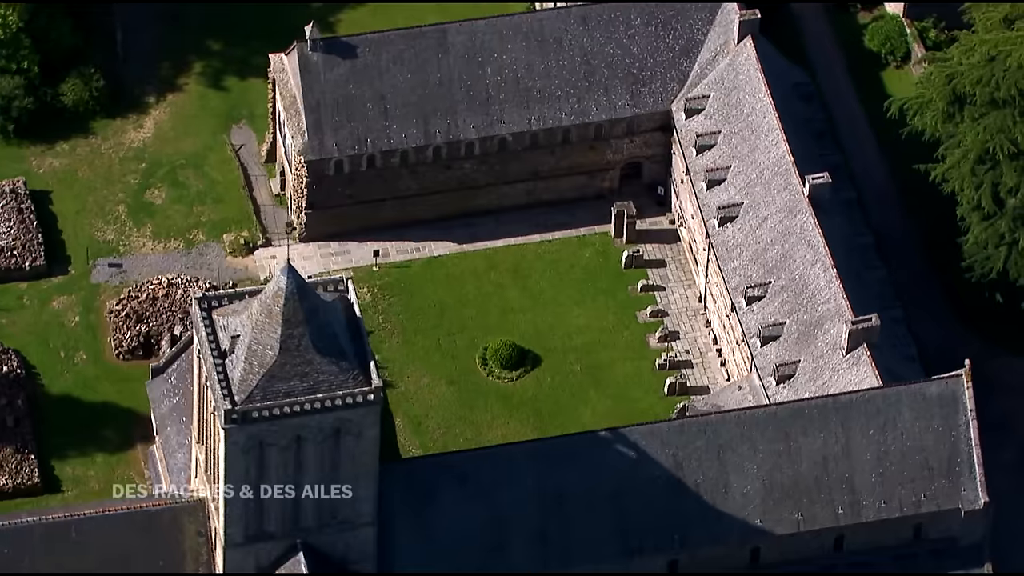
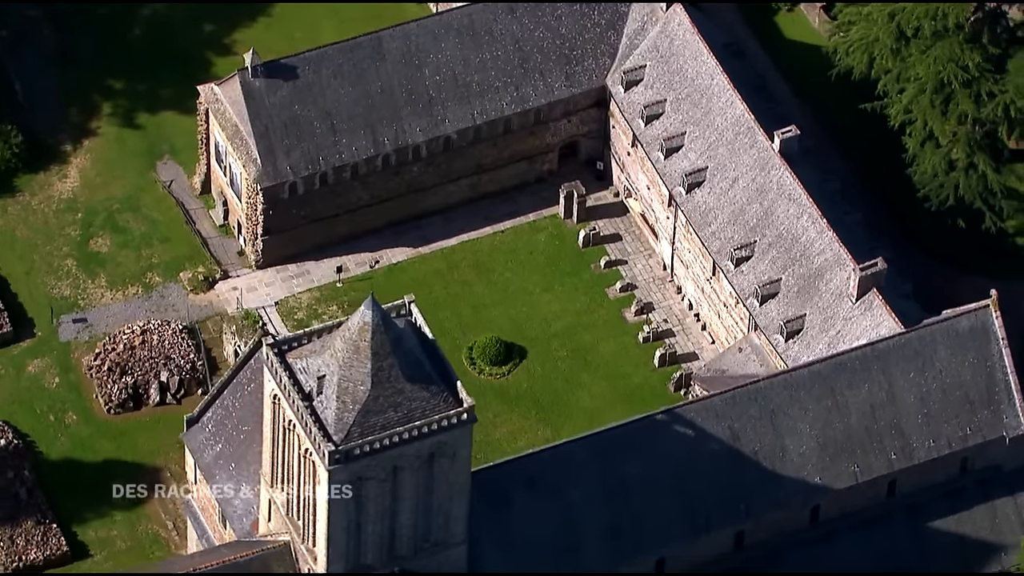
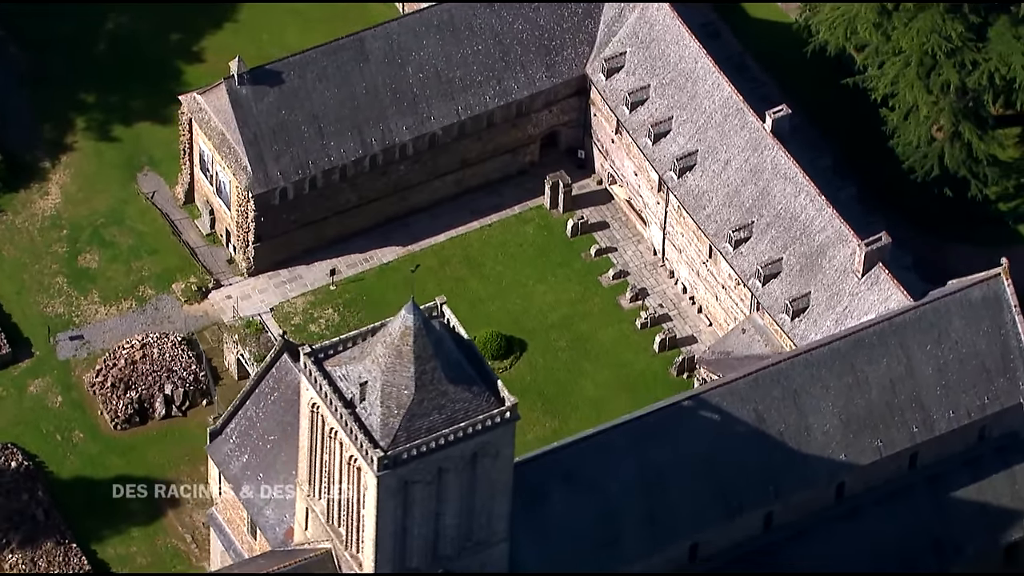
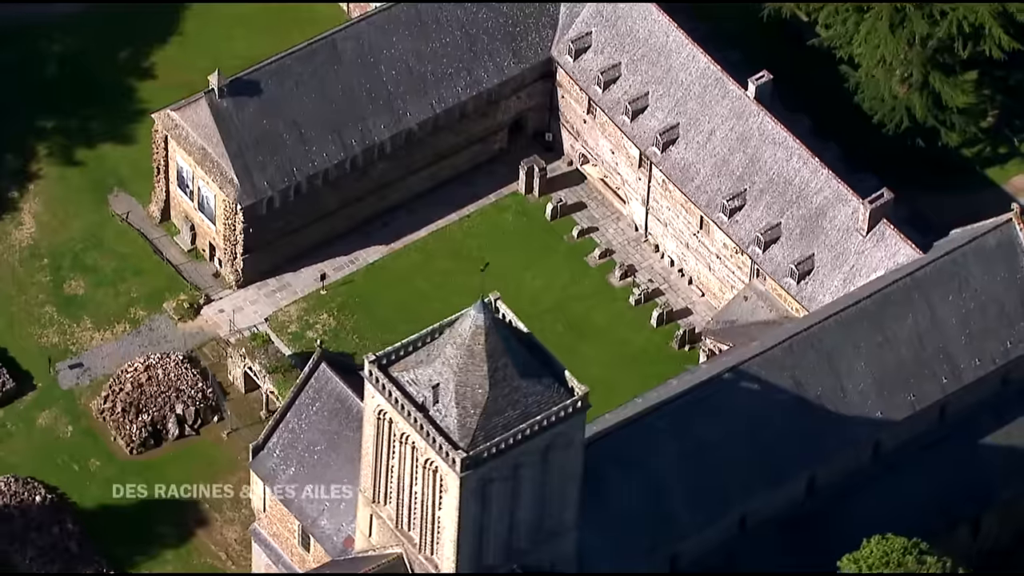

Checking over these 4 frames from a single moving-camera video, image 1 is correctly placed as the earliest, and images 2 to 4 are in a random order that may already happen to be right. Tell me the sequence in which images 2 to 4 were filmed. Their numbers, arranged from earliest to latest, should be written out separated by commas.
2, 3, 4
